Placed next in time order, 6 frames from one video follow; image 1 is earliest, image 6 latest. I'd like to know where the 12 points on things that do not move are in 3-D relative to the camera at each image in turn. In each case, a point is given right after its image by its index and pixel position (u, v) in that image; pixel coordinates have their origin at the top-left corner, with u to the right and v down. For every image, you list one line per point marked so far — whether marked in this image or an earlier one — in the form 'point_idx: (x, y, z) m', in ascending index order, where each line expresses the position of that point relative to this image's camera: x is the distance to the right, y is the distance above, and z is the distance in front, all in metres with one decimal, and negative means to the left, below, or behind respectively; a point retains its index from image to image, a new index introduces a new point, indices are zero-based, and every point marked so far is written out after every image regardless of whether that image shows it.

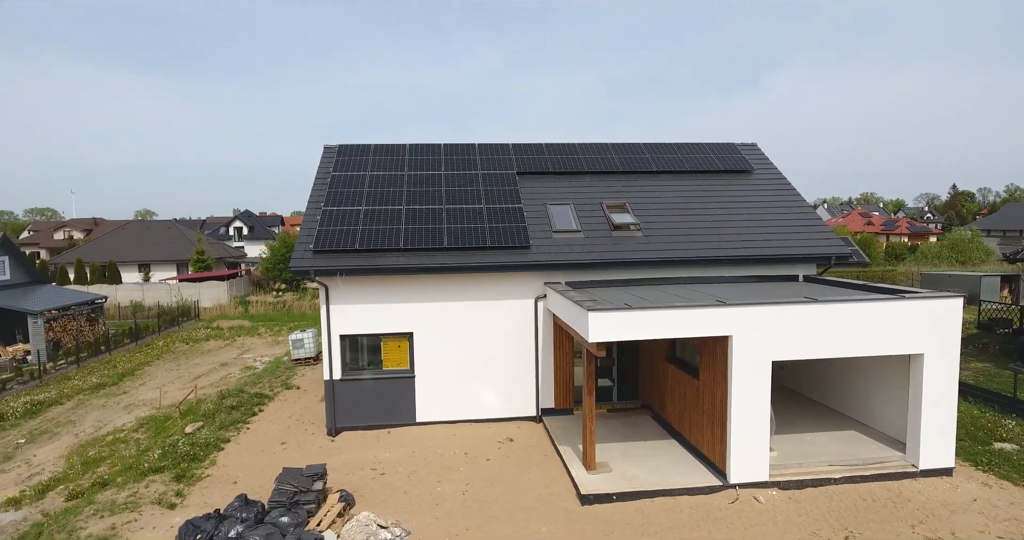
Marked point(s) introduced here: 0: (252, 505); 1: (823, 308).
0: (-3.2, -2.8, +6.3) m
1: (+4.1, -0.5, +6.9) m
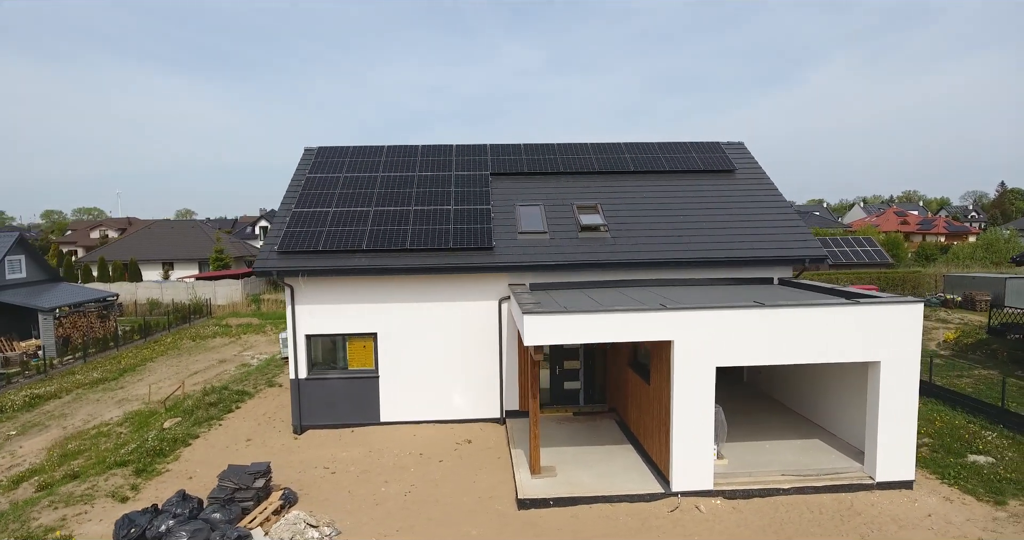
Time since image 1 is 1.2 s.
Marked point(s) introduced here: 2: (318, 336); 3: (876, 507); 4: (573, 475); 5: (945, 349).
0: (-4.0, -2.9, +6.4) m
1: (+3.3, -0.6, +6.6) m
2: (-3.5, -1.2, +9.4) m
3: (+4.7, -3.0, +6.6) m
4: (+0.8, -2.9, +7.2) m
5: (+12.9, -2.4, +15.4) m
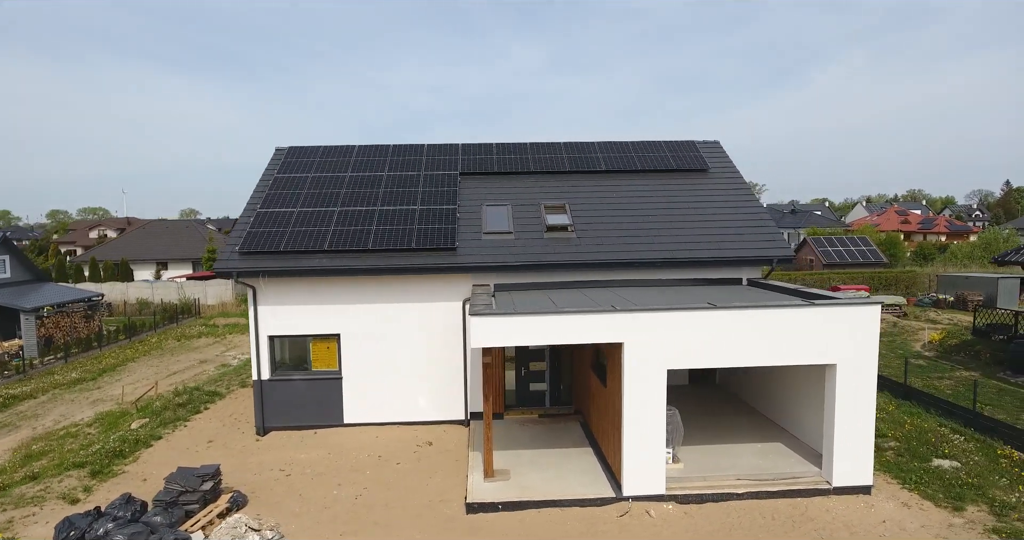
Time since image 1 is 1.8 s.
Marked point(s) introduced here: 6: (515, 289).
0: (-4.7, -2.9, +6.4) m
1: (+2.6, -0.6, +6.5) m
2: (-4.2, -1.2, +9.3) m
3: (+4.0, -3.0, +6.5) m
4: (+0.2, -2.9, +7.1) m
5: (+12.3, -2.4, +15.2) m
6: (0.0, -0.3, +9.1) m
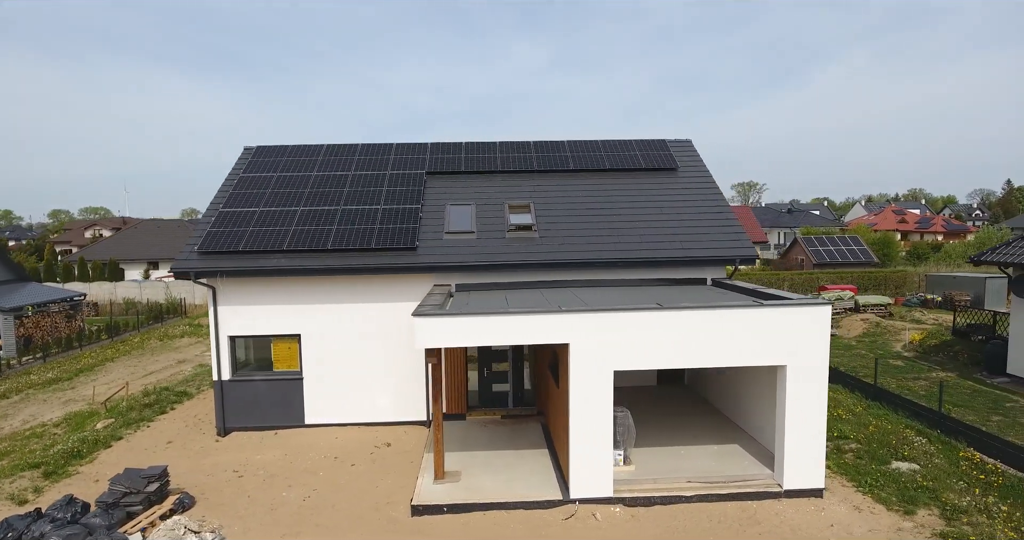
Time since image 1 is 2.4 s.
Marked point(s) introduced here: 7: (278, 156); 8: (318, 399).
0: (-5.4, -2.9, +6.3) m
1: (+1.9, -0.6, +6.5) m
2: (-4.8, -1.2, +9.2) m
3: (+3.3, -3.0, +6.4) m
4: (-0.5, -2.9, +7.1) m
5: (+11.7, -2.4, +15.1) m
6: (-0.6, -0.3, +9.1) m
7: (-5.0, +2.5, +11.2) m
8: (-3.5, -2.3, +9.3) m
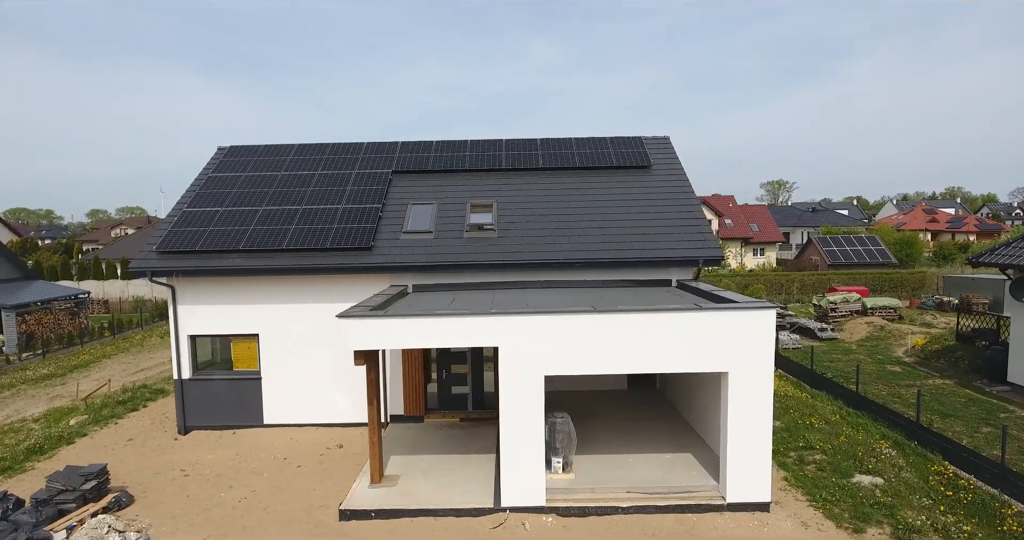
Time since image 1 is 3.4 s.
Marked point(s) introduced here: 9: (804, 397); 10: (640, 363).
0: (-6.2, -2.9, +6.4) m
1: (+1.1, -0.6, +6.2) m
2: (-5.6, -1.2, +9.3) m
3: (+2.4, -3.1, +6.1) m
4: (-1.3, -2.9, +6.9) m
5: (+11.2, -2.4, +14.5) m
6: (-1.4, -0.3, +8.9) m
7: (-5.7, +2.5, +11.2) m
8: (-4.2, -2.3, +9.3) m
9: (+6.0, -2.6, +10.6) m
10: (+1.6, -1.1, +6.3) m
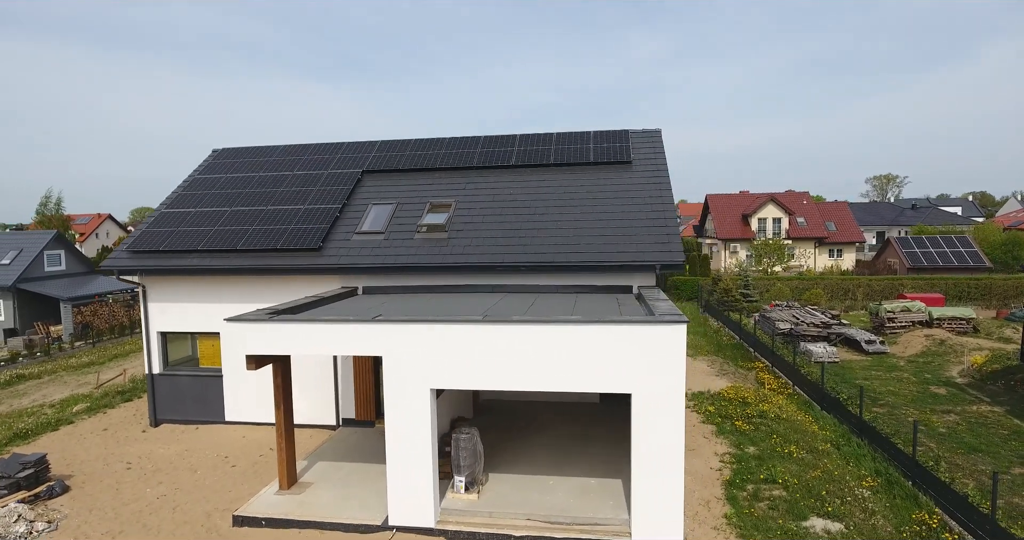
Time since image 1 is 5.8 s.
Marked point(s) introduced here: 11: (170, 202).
0: (-7.5, -2.8, +6.9) m
1: (-0.2, -0.7, +5.7) m
2: (-6.4, -1.2, +9.6) m
3: (+1.1, -3.1, +5.4) m
4: (-2.5, -2.9, +6.7) m
5: (+10.9, -2.6, +12.4) m
6: (-2.3, -0.4, +8.7) m
7: (-6.2, +2.5, +11.6) m
8: (-5.1, -2.3, +9.5) m
9: (+5.2, -2.7, +9.3) m
10: (+0.3, -1.2, +5.7) m
11: (-7.0, +1.4, +10.6) m
